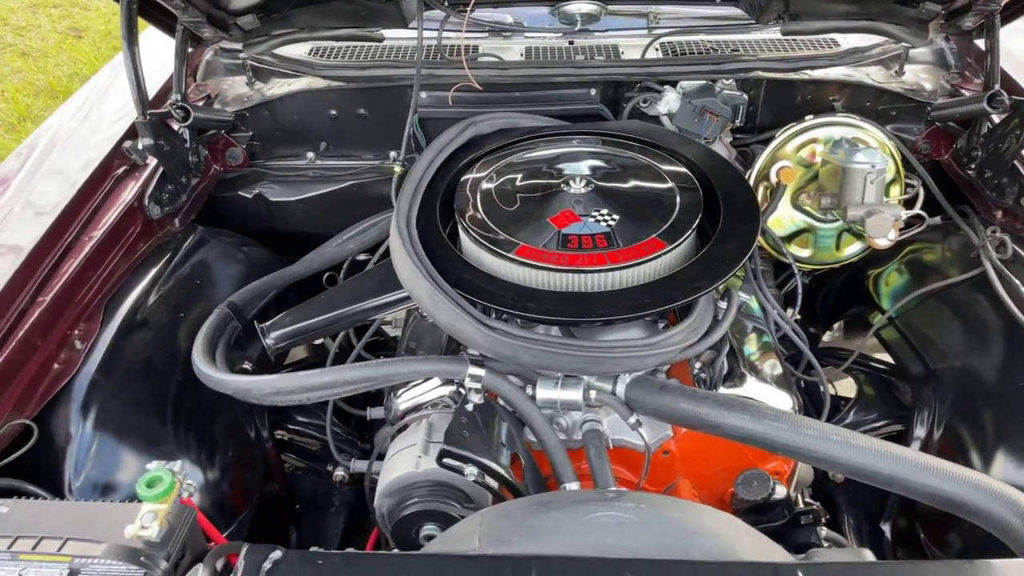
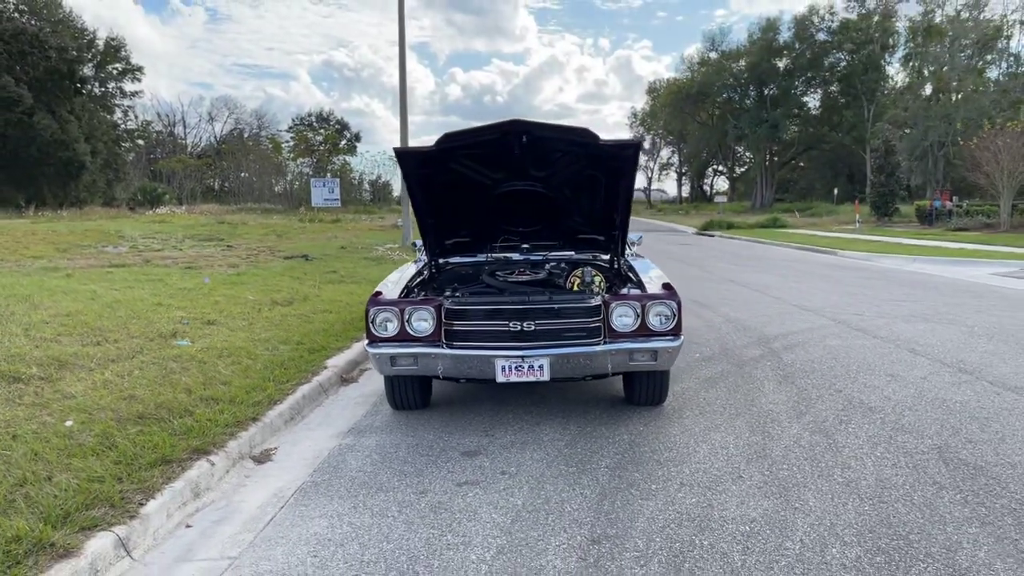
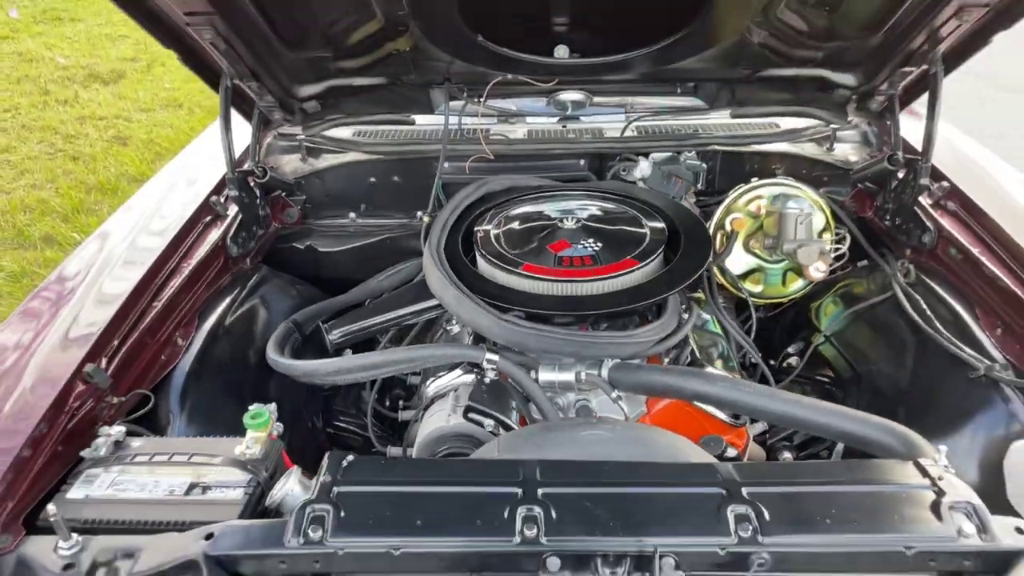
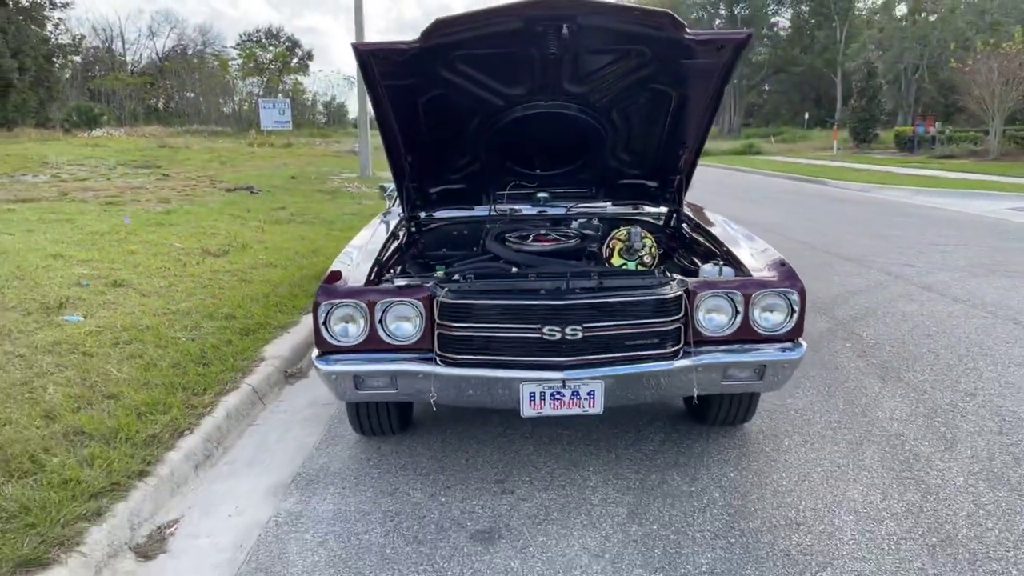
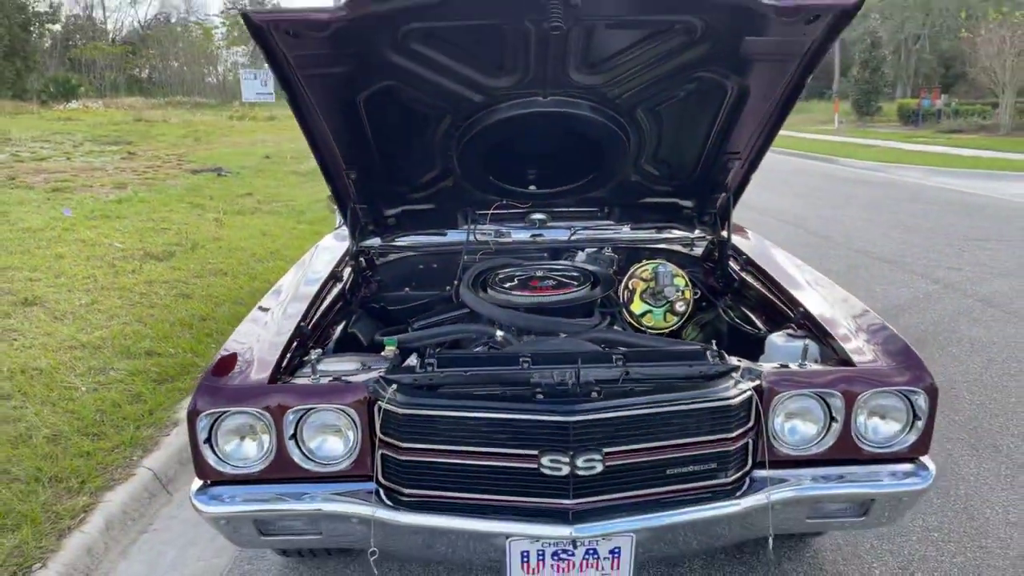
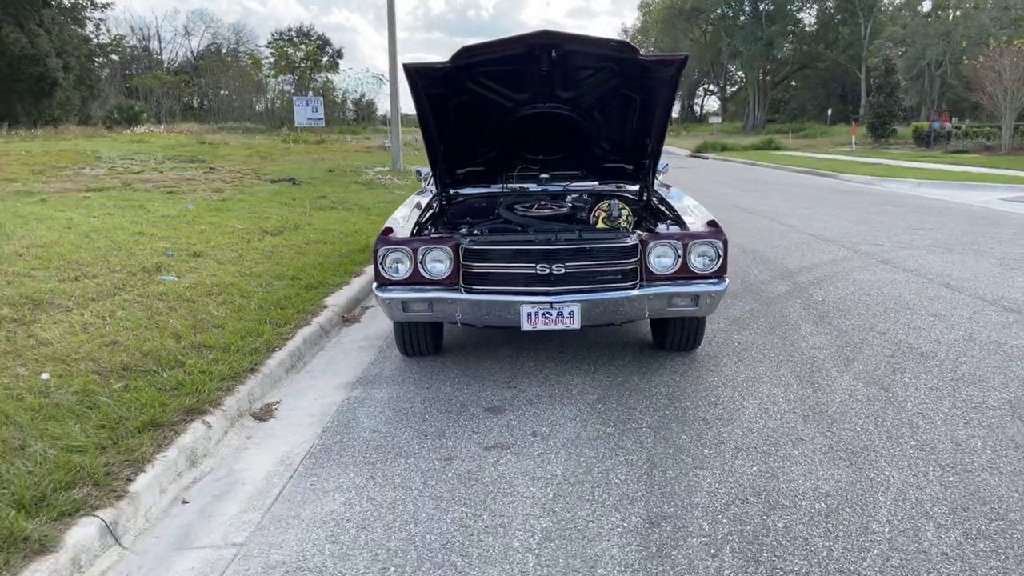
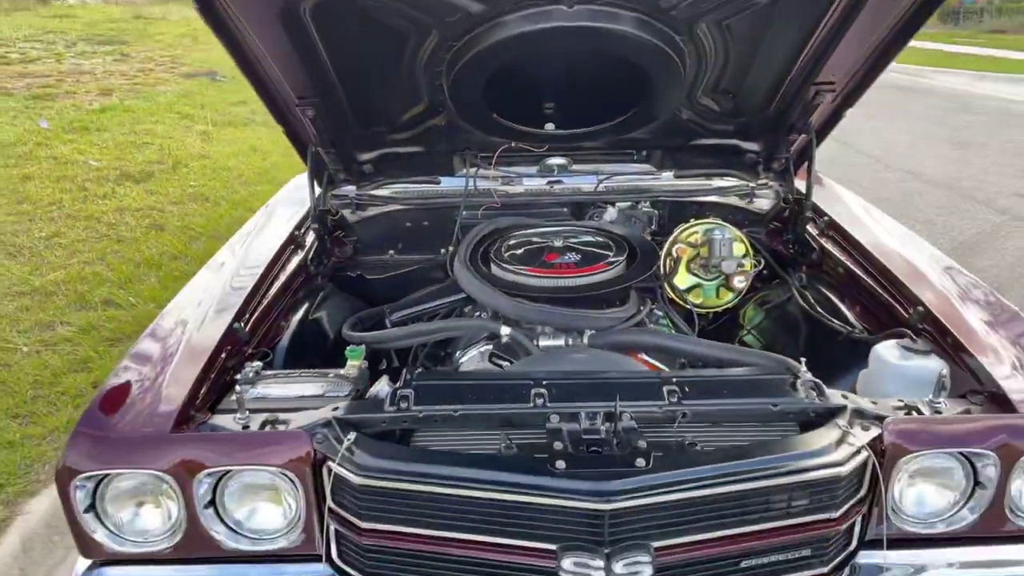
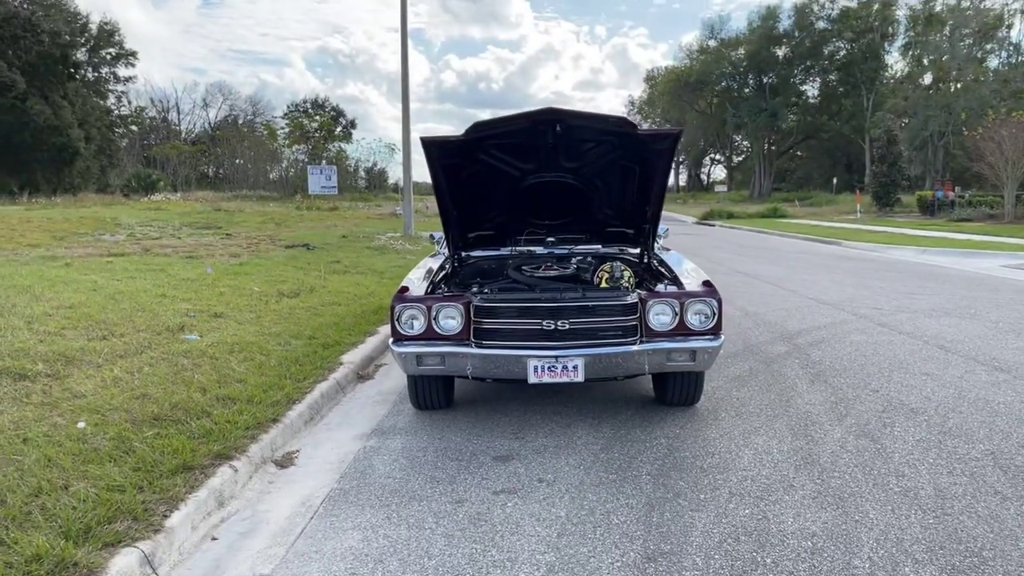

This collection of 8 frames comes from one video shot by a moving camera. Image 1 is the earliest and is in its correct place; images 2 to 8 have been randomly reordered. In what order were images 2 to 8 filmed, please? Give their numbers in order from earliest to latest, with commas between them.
3, 7, 5, 4, 6, 8, 2
